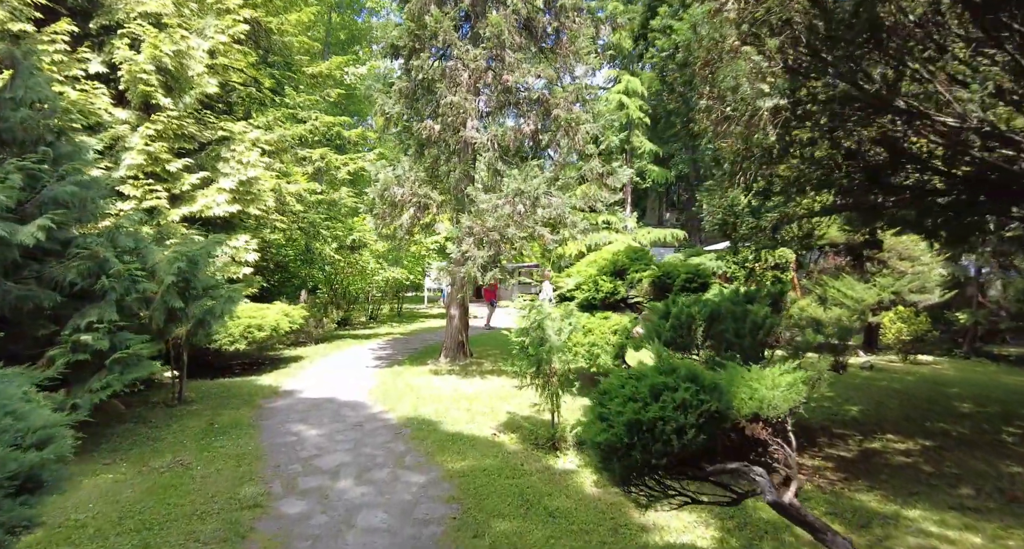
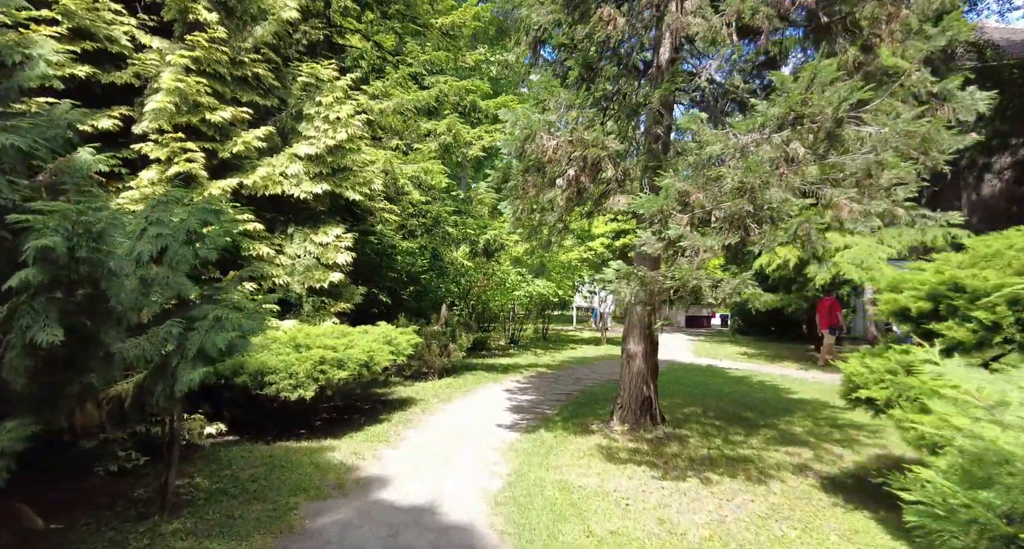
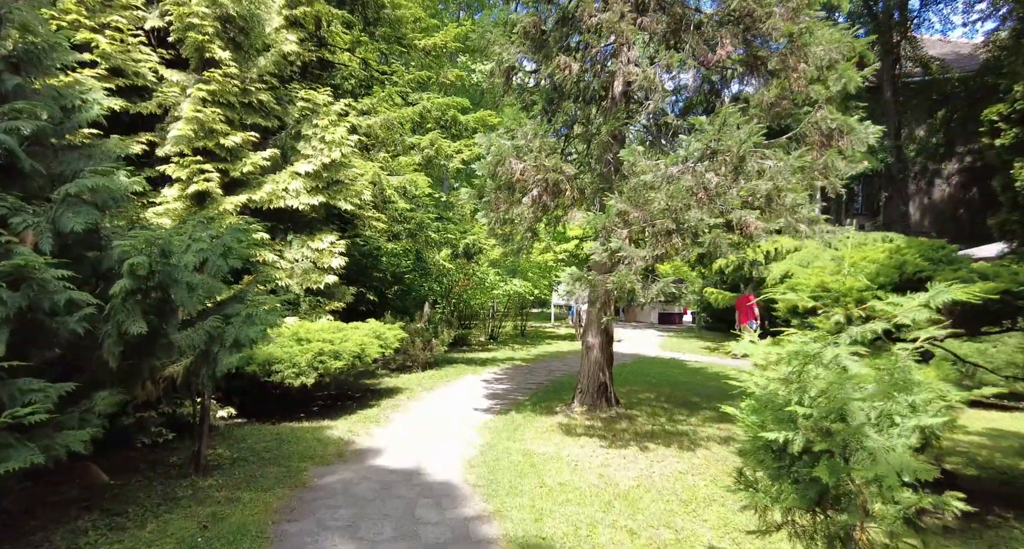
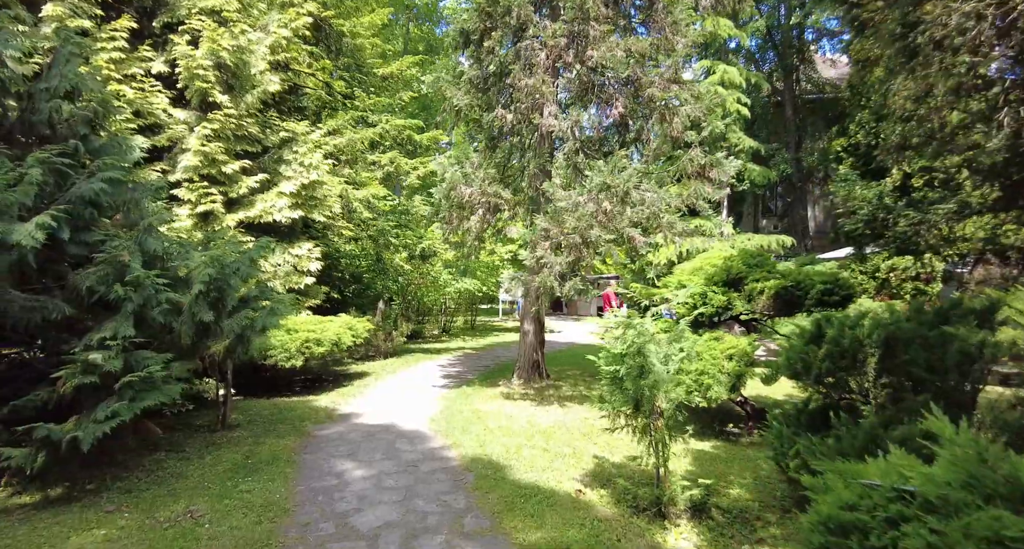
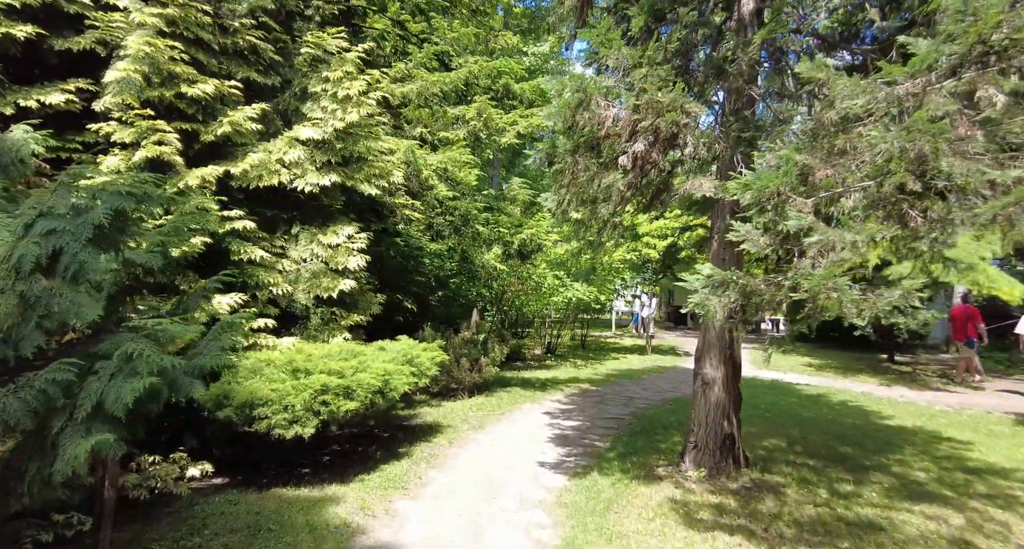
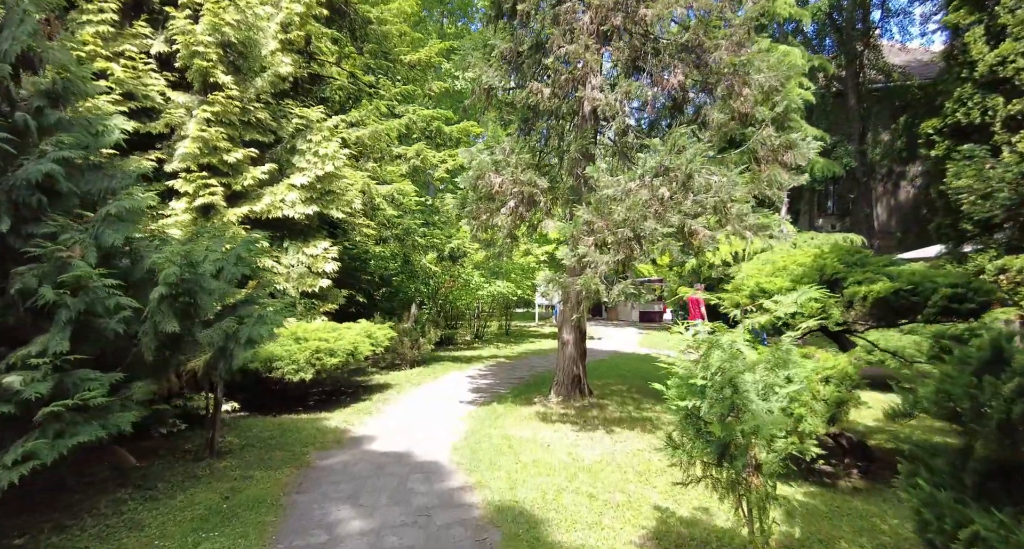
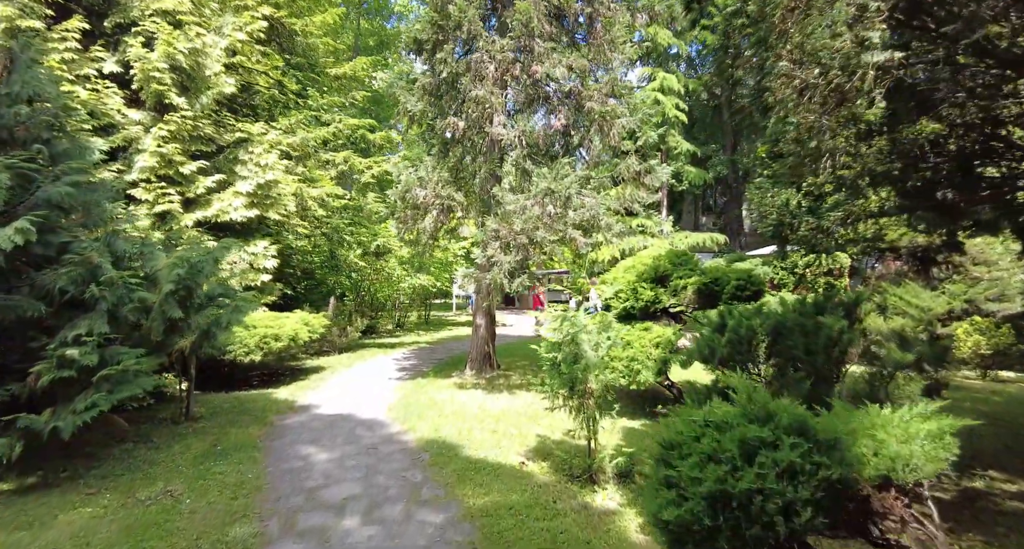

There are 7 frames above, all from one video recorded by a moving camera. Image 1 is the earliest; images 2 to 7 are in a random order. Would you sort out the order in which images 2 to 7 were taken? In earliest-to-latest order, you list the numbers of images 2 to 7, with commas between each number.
7, 4, 6, 3, 2, 5
